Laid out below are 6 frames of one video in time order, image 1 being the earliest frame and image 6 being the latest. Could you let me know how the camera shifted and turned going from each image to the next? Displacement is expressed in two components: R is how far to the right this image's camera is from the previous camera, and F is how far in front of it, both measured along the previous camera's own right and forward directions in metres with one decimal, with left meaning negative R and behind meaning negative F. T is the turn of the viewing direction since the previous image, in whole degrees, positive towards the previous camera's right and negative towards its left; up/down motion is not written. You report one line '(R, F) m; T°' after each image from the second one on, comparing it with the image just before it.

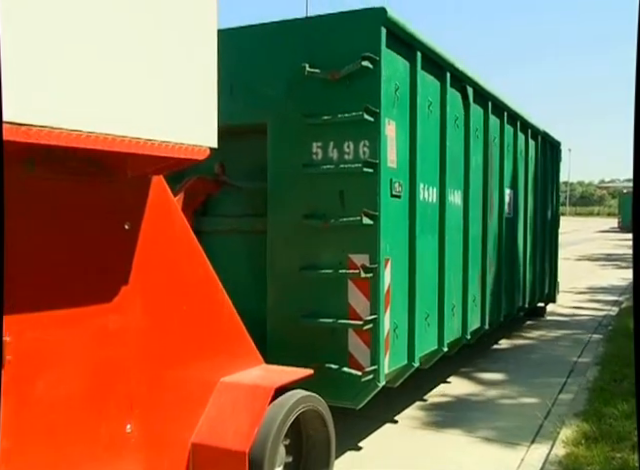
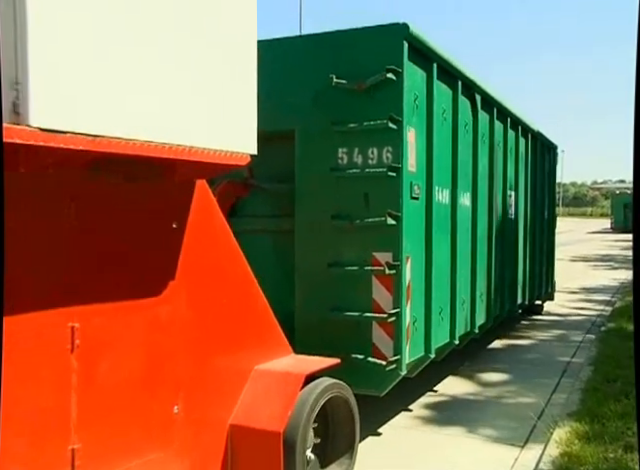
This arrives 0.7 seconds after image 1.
(-0.2, -0.3) m; 0°
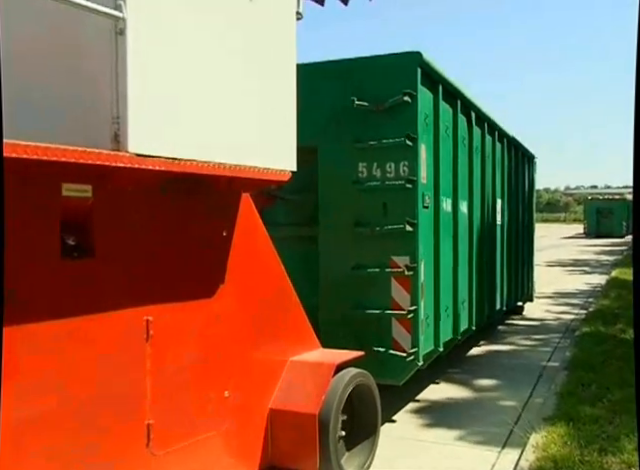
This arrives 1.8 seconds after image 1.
(-0.3, -0.5) m; +2°
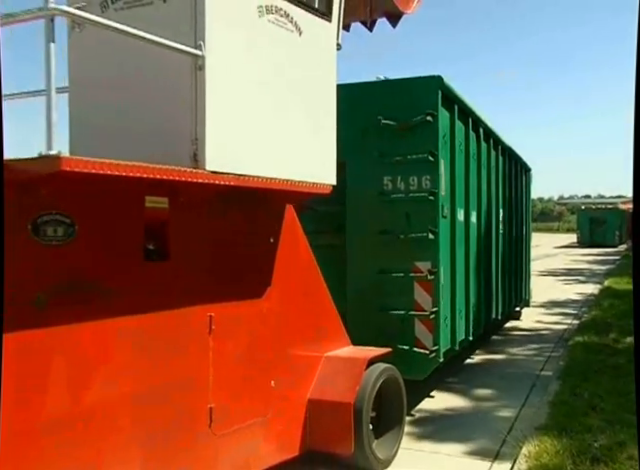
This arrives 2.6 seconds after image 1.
(-0.3, -0.4) m; +1°
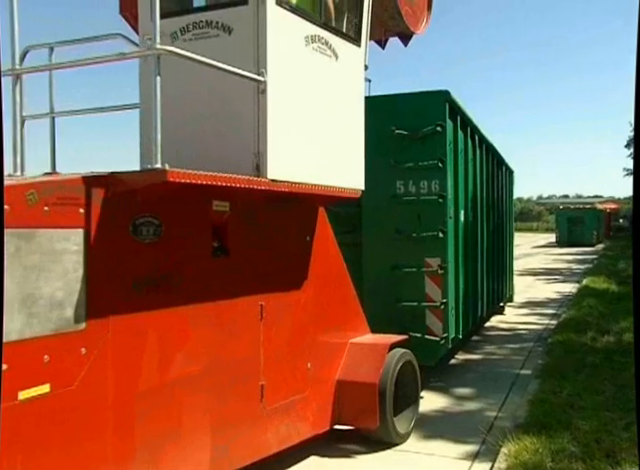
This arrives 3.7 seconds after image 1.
(-0.3, -0.5) m; +2°
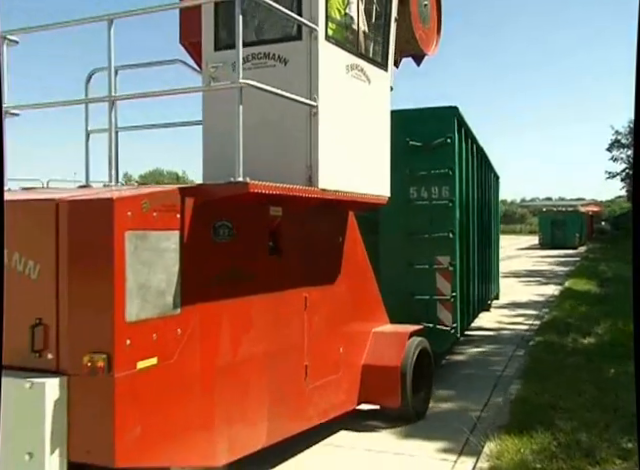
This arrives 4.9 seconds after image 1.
(-0.4, -0.6) m; +1°
